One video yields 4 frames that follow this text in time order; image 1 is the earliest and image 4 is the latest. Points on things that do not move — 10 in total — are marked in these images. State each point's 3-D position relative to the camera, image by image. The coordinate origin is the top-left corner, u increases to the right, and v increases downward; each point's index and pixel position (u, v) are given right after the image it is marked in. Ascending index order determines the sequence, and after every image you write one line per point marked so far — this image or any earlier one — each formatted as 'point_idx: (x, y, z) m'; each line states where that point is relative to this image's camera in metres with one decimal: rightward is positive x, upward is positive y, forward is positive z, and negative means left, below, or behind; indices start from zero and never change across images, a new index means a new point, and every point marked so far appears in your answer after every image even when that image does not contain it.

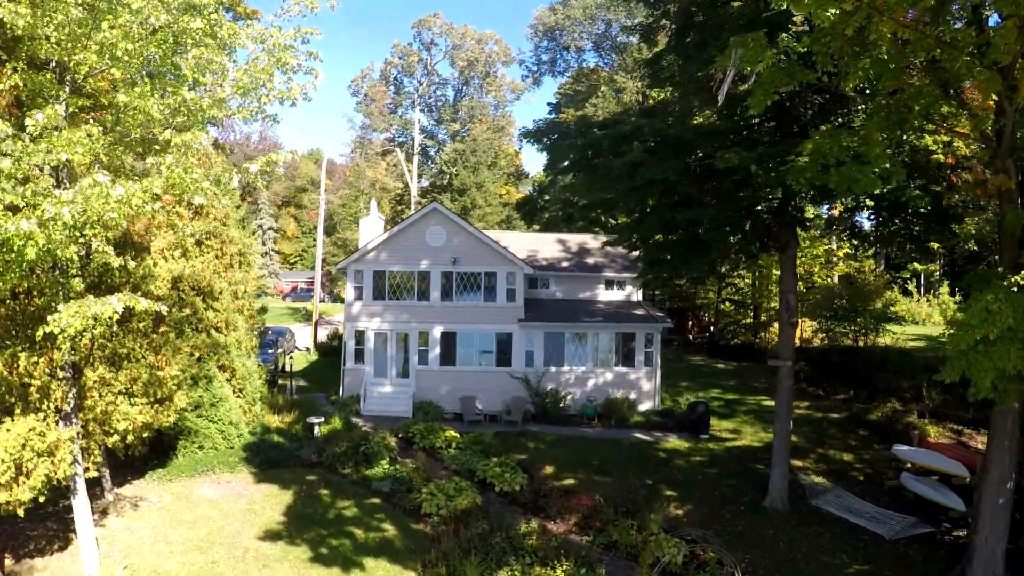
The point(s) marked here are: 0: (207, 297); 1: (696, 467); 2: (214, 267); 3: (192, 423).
0: (-7.7, -0.2, +17.8) m
1: (+4.6, -4.5, +17.8) m
2: (-7.6, +0.5, +18.1) m
3: (-7.7, -3.3, +17.1) m
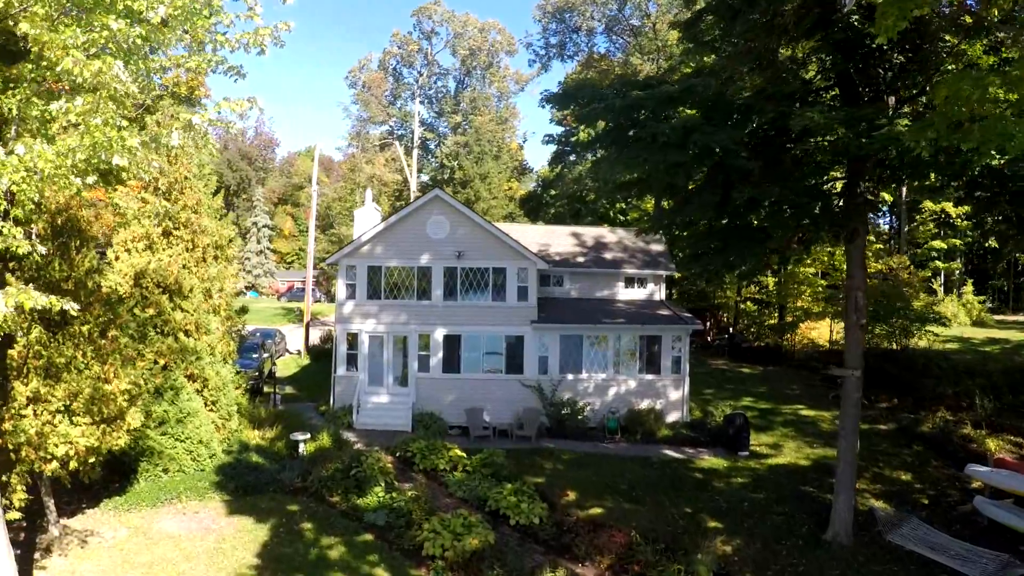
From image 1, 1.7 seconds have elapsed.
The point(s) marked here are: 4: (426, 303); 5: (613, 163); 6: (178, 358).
0: (-7.3, -0.1, +15.5) m
1: (+4.9, -4.4, +15.4) m
2: (-7.3, +0.6, +15.7) m
3: (-7.4, -3.2, +14.7) m
4: (-2.4, -0.4, +19.8) m
5: (+1.6, +2.1, +11.5) m
6: (-7.1, -1.5, +15.1) m
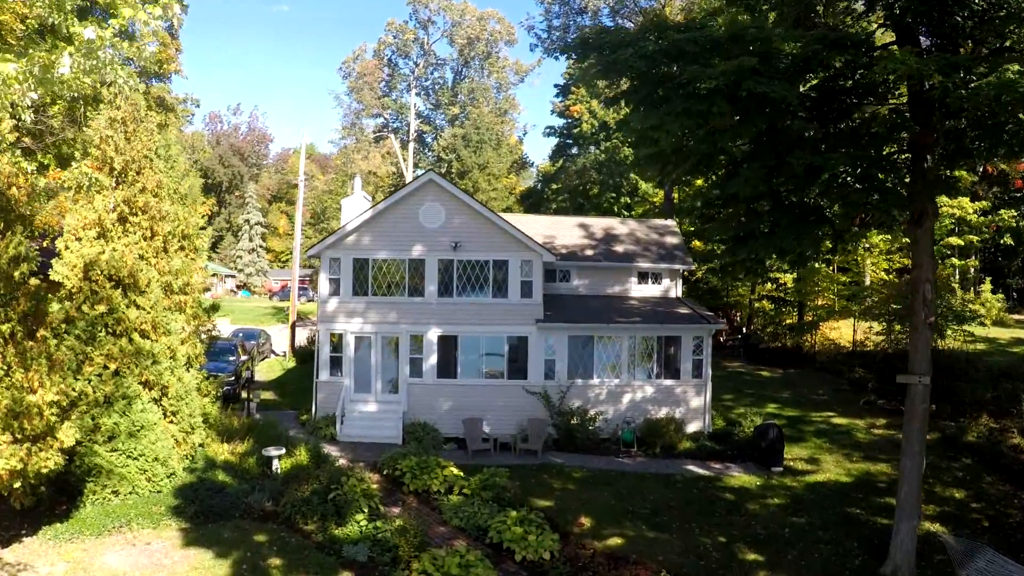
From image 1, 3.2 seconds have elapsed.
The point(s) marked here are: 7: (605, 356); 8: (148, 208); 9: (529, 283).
0: (-7.3, 0.0, +13.4) m
1: (+5.0, -4.3, +13.4) m
2: (-7.2, +0.7, +13.7) m
3: (-7.3, -3.1, +12.7) m
4: (-2.3, -0.3, +17.8) m
5: (+1.7, +2.2, +9.5) m
6: (-7.0, -1.4, +13.1) m
7: (+2.4, -1.7, +18.0) m
8: (-7.3, +1.6, +14.3) m
9: (+0.4, +0.1, +18.0) m
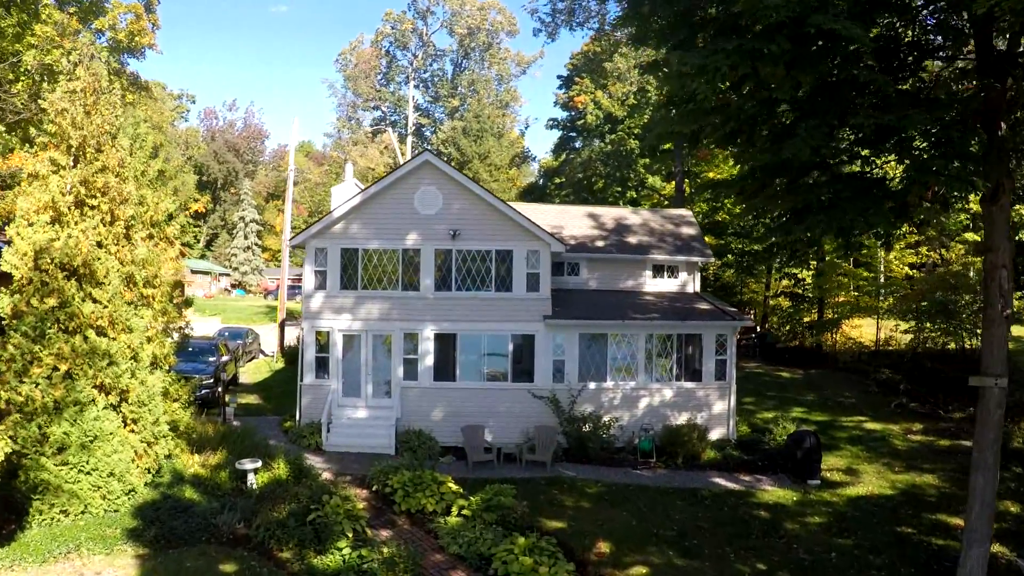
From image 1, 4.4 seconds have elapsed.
0: (-7.2, +0.1, +11.8) m
1: (+5.1, -4.1, +11.8) m
2: (-7.1, +0.9, +12.1) m
3: (-7.2, -2.9, +11.1) m
4: (-2.2, -0.2, +16.2) m
5: (+1.8, +2.3, +7.9) m
6: (-6.9, -1.2, +11.5) m
7: (+2.5, -1.6, +16.4) m
8: (-7.2, +1.8, +12.7) m
9: (+0.5, +0.3, +16.3) m
